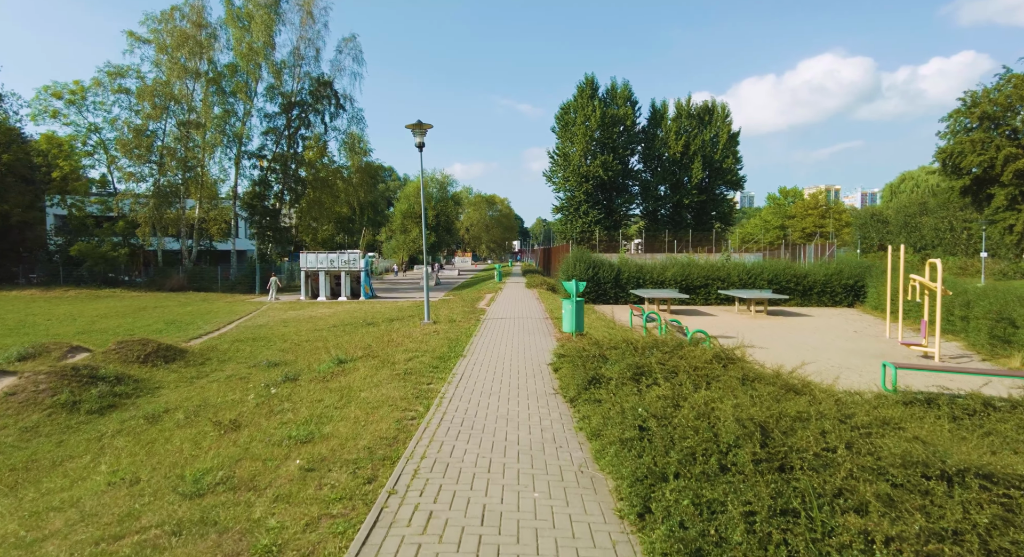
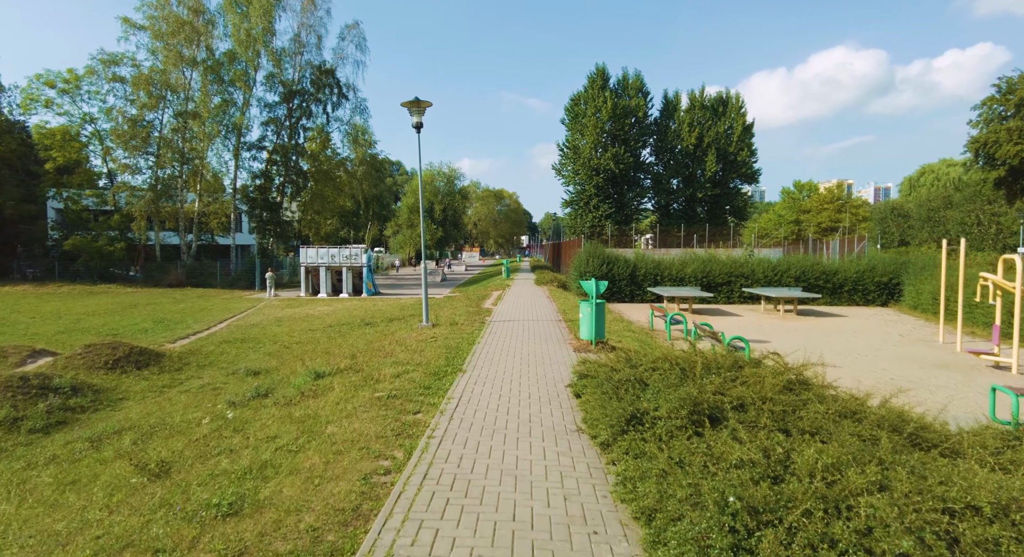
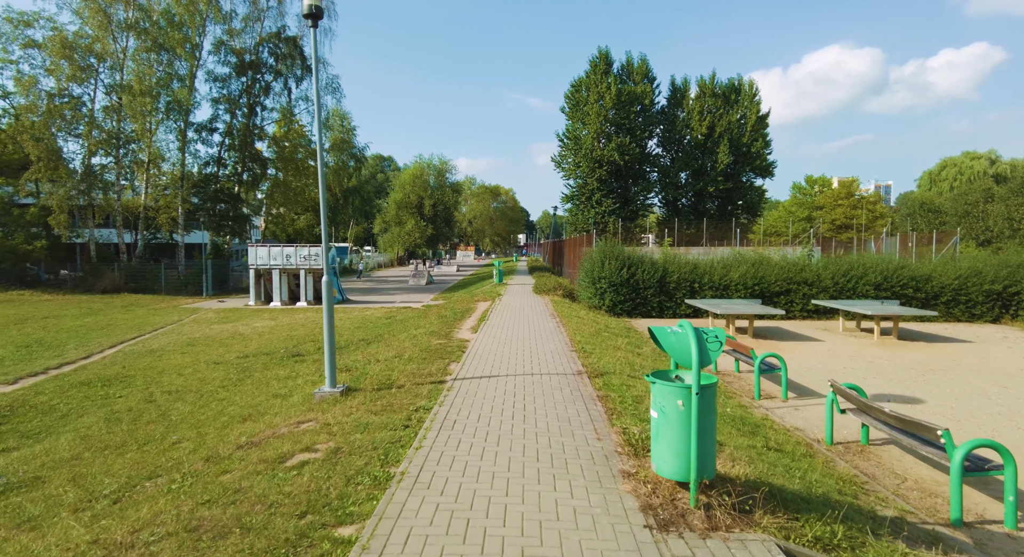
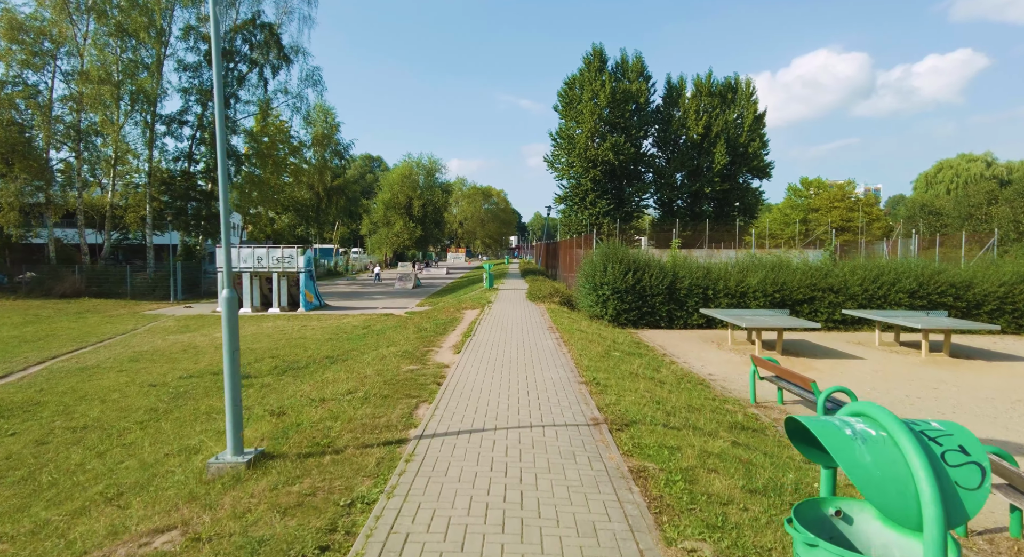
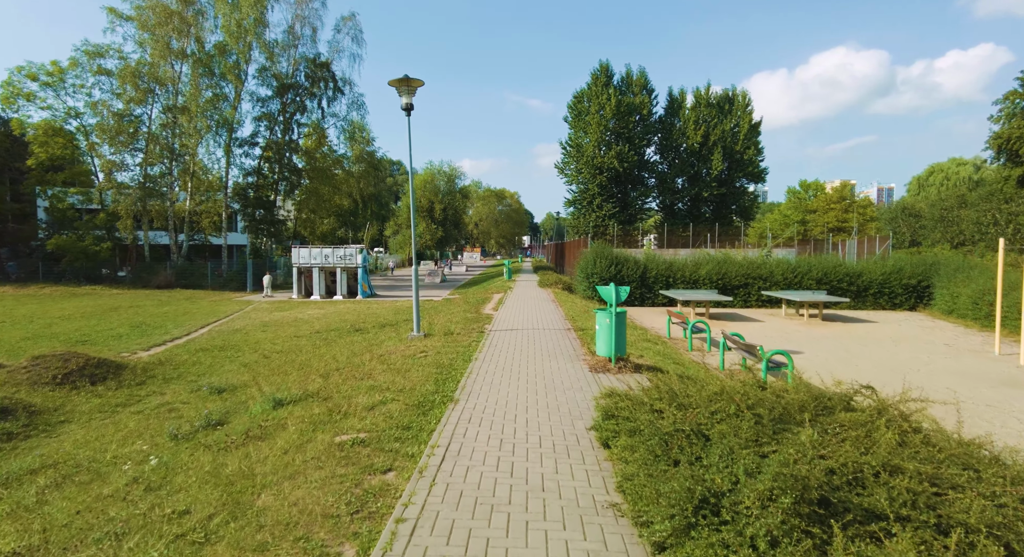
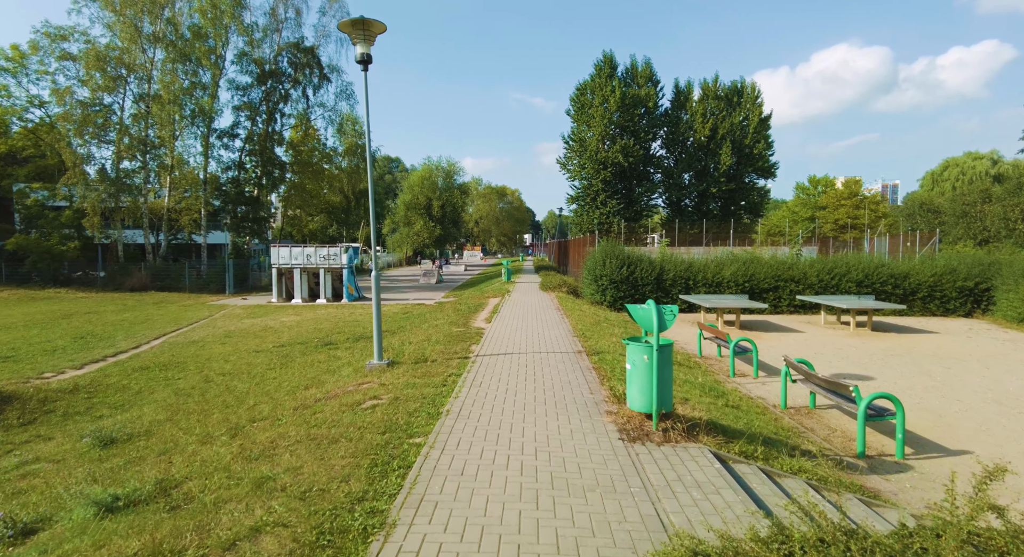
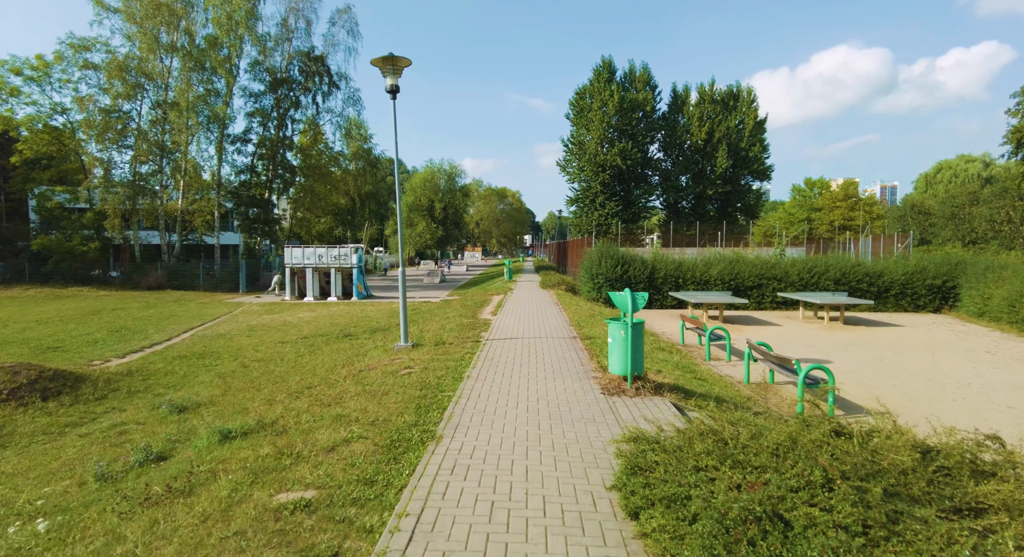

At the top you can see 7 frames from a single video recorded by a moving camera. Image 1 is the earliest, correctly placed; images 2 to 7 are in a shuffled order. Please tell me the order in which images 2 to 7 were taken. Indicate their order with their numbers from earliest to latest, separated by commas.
2, 5, 7, 6, 3, 4
